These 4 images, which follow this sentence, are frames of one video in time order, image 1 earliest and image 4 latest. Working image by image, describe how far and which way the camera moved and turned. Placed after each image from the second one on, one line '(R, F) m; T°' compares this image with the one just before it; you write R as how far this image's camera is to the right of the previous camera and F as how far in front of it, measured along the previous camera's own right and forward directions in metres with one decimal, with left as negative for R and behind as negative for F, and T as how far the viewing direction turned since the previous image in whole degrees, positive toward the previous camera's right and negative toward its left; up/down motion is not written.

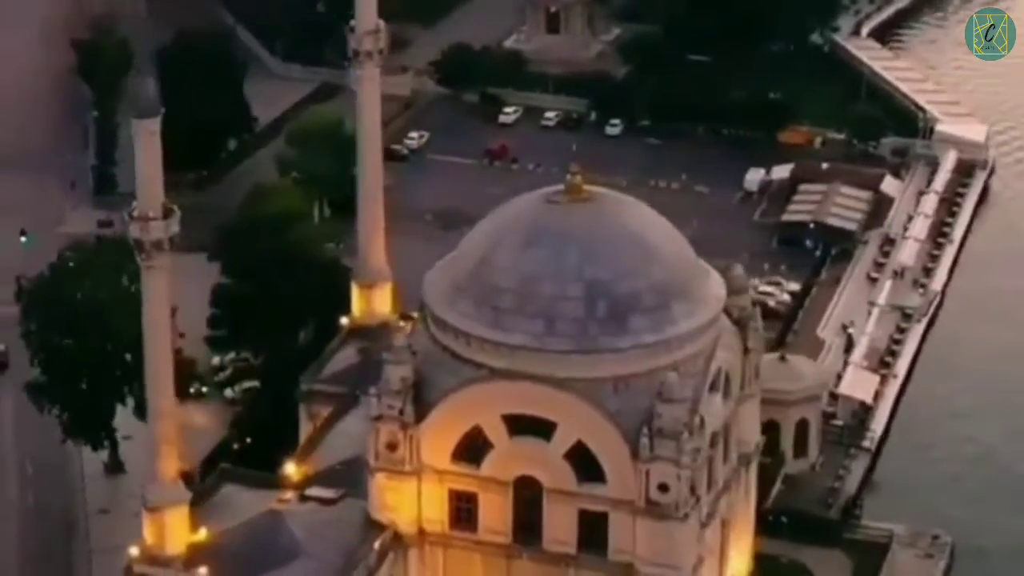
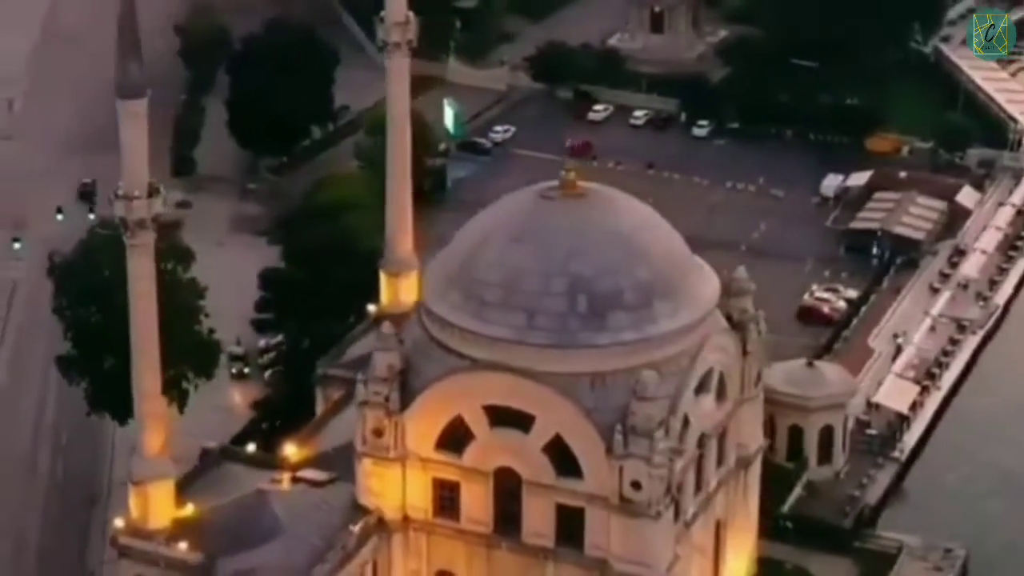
(+3.9, -0.2) m; -5°
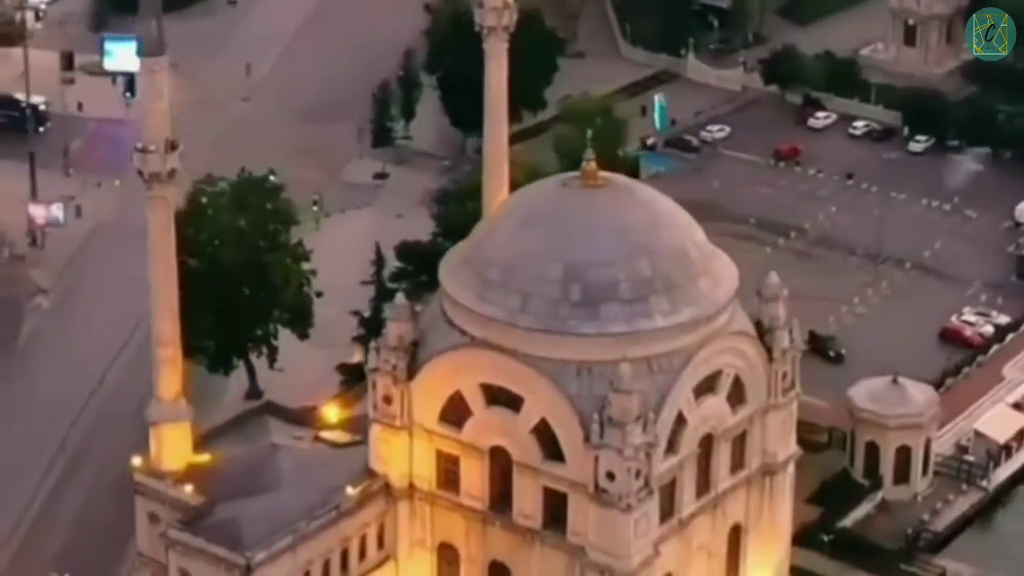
(+8.3, +0.1) m; -12°
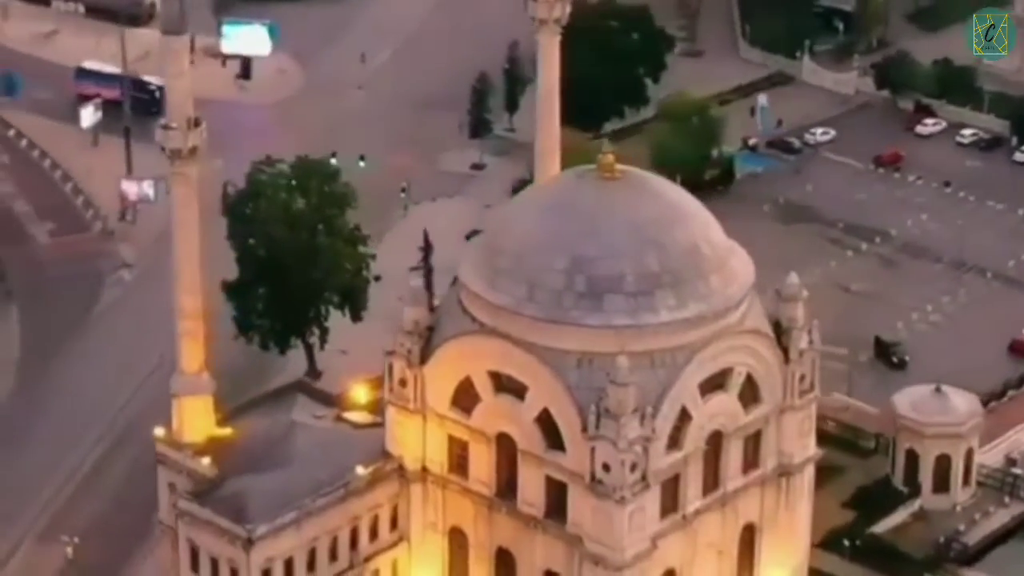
(+3.8, -0.1) m; -5°
